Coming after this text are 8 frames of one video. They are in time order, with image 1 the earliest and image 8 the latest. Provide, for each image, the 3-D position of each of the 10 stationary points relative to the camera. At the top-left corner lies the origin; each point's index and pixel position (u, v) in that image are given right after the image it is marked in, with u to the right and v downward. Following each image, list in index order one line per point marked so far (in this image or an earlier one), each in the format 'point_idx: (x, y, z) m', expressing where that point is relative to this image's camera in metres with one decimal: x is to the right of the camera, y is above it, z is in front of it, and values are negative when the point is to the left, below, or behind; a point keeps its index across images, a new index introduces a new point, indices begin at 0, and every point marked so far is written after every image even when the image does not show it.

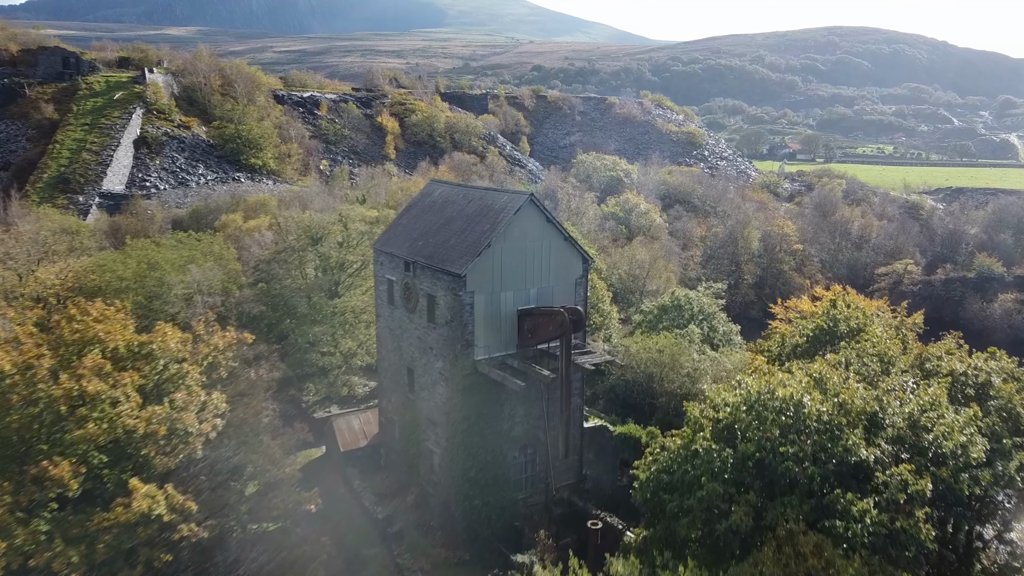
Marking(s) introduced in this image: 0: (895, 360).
0: (+7.7, -1.5, +16.3) m
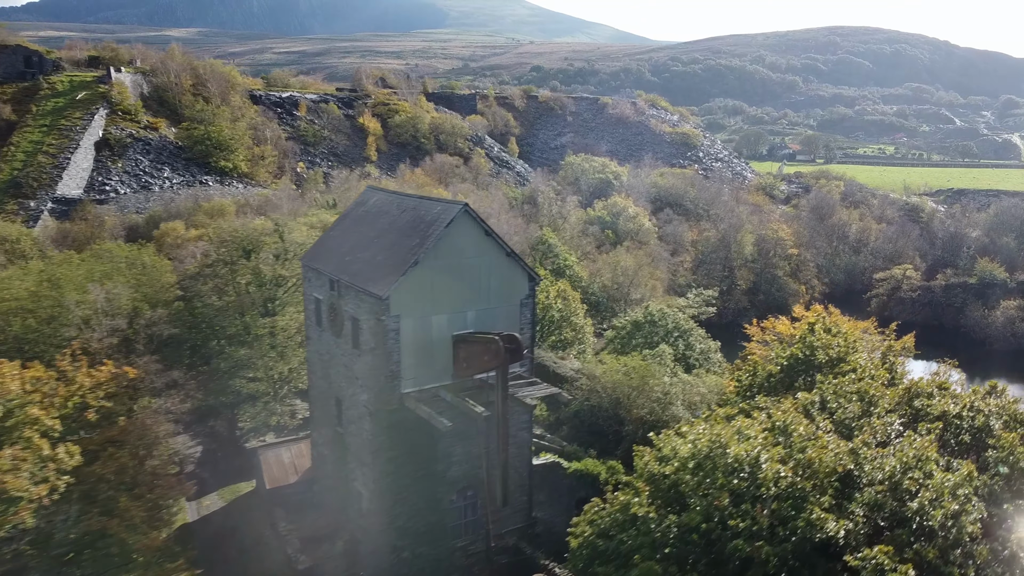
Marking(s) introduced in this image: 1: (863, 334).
0: (+6.3, -1.9, +14.0) m
1: (+8.1, -1.1, +18.9) m
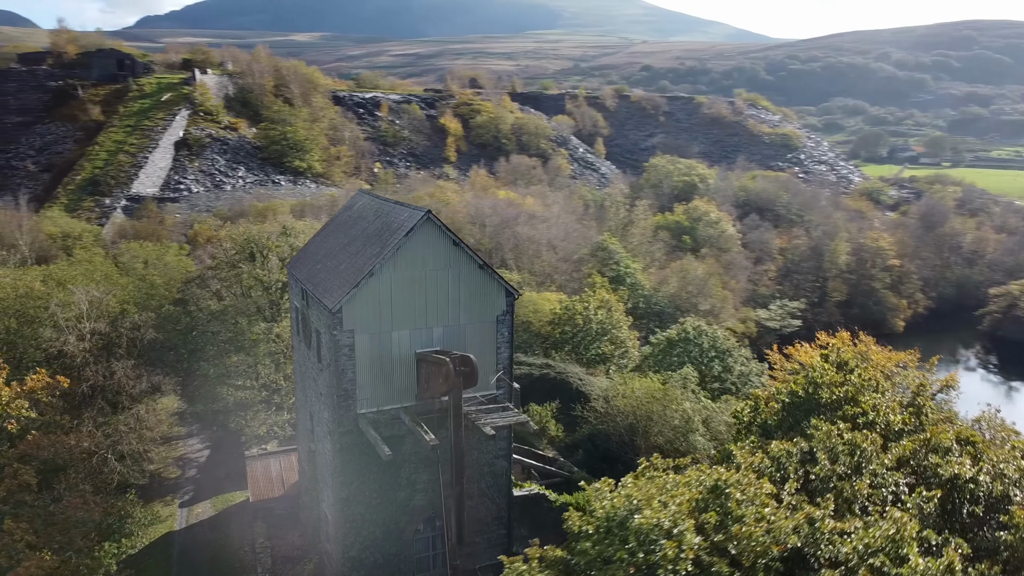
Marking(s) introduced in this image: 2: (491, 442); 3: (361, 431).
0: (+5.3, -2.4, +11.7) m
1: (+7.7, -1.6, +16.3) m
2: (-0.4, -3.1, +16.3) m
3: (-2.9, -2.7, +15.1) m
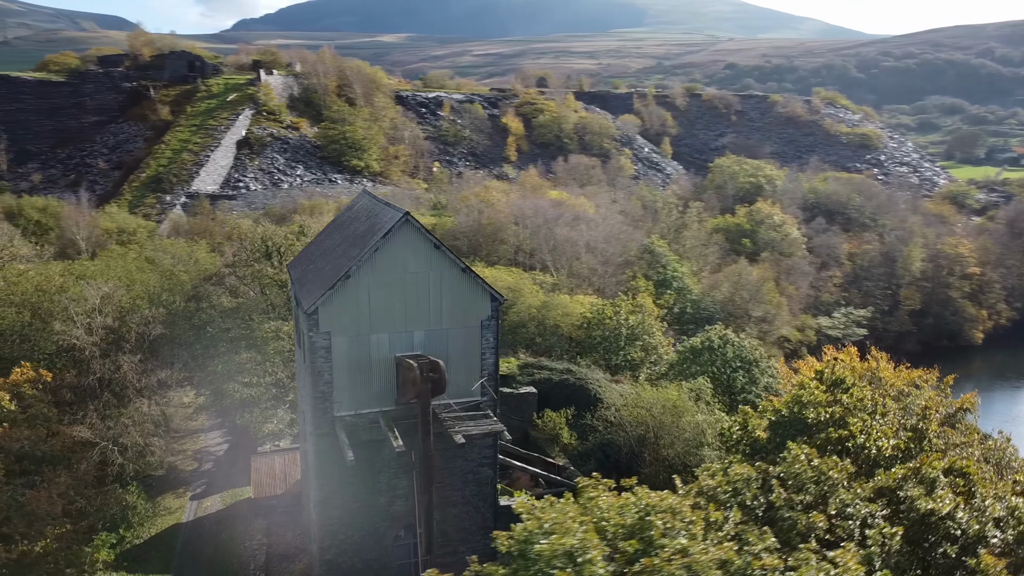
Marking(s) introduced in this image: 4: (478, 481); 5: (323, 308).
0: (+4.5, -2.6, +10.8) m
1: (+7.4, -1.8, +15.1) m
2: (-0.7, -3.2, +15.9) m
3: (-3.3, -2.7, +15.0) m
4: (-0.7, -3.8, +16.1) m
5: (-3.4, -0.4, +14.4) m
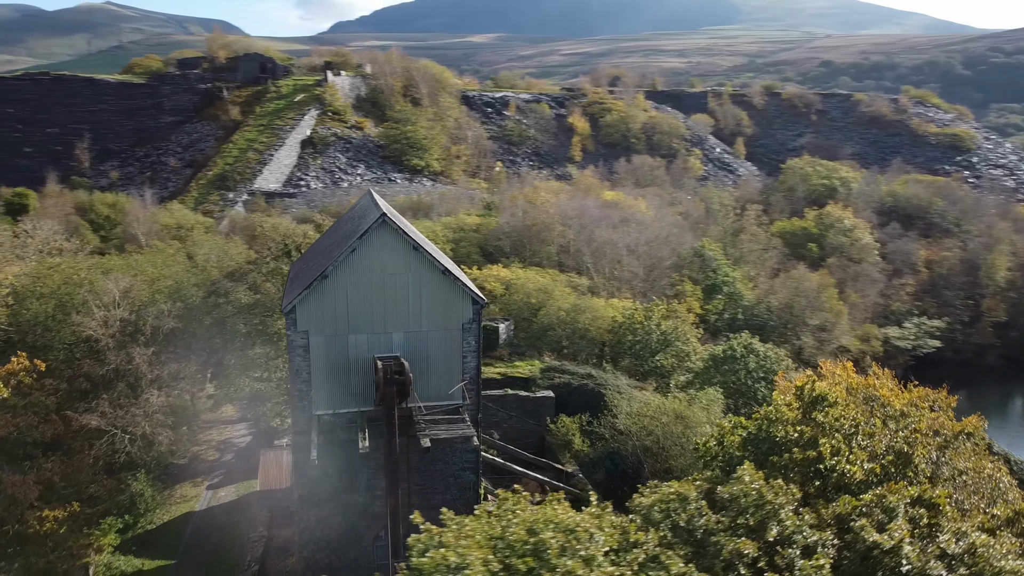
0: (+3.6, -2.8, +10.2) m
1: (+6.9, -2.1, +14.1) m
2: (-1.1, -3.2, +15.8) m
3: (-3.7, -2.7, +15.1) m
4: (-1.0, -3.9, +15.9) m
5: (-3.8, -0.3, +14.5) m
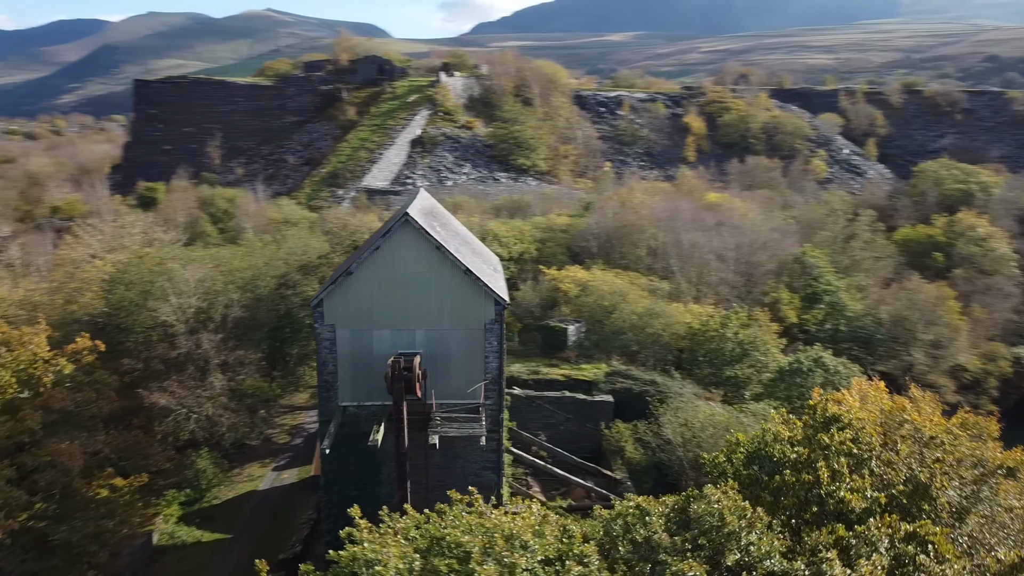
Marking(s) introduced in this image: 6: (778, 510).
0: (+3.0, -2.9, +9.6) m
1: (+7.0, -2.3, +12.9) m
2: (-0.7, -3.2, +15.9) m
3: (-3.3, -2.6, +15.6) m
4: (-0.6, -3.9, +16.0) m
5: (-3.5, -0.3, +15.1) m
6: (+3.6, -3.0, +10.8) m
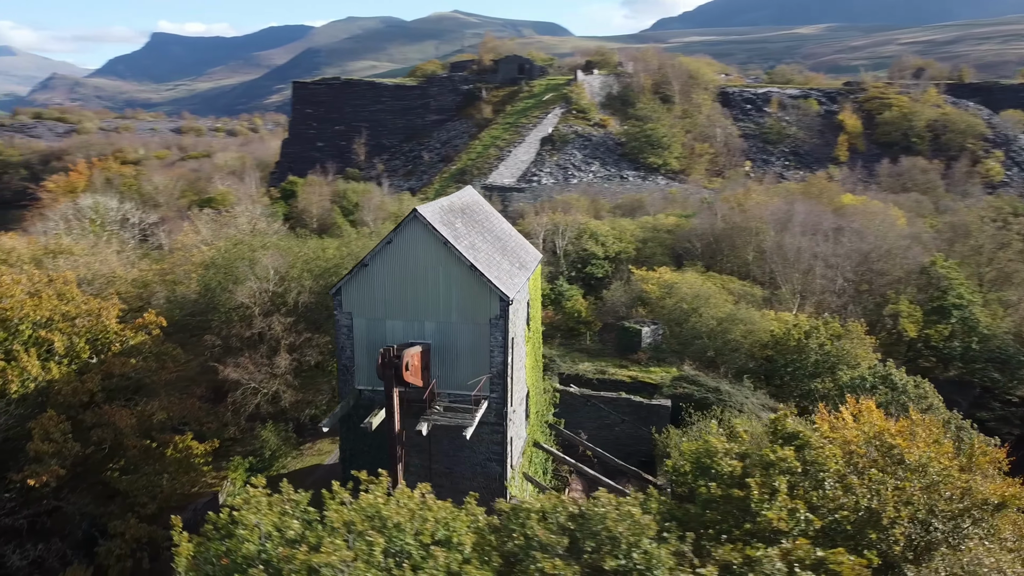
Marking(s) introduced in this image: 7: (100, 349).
0: (+1.7, -3.0, +9.4) m
1: (+6.3, -2.6, +11.8) m
2: (-0.6, -3.1, +16.3) m
3: (-3.2, -2.4, +16.6) m
4: (-0.5, -3.8, +16.4) m
5: (-3.4, 0.0, +16.1) m
6: (+2.5, -3.1, +10.5) m
7: (-9.2, -1.4, +18.0) m
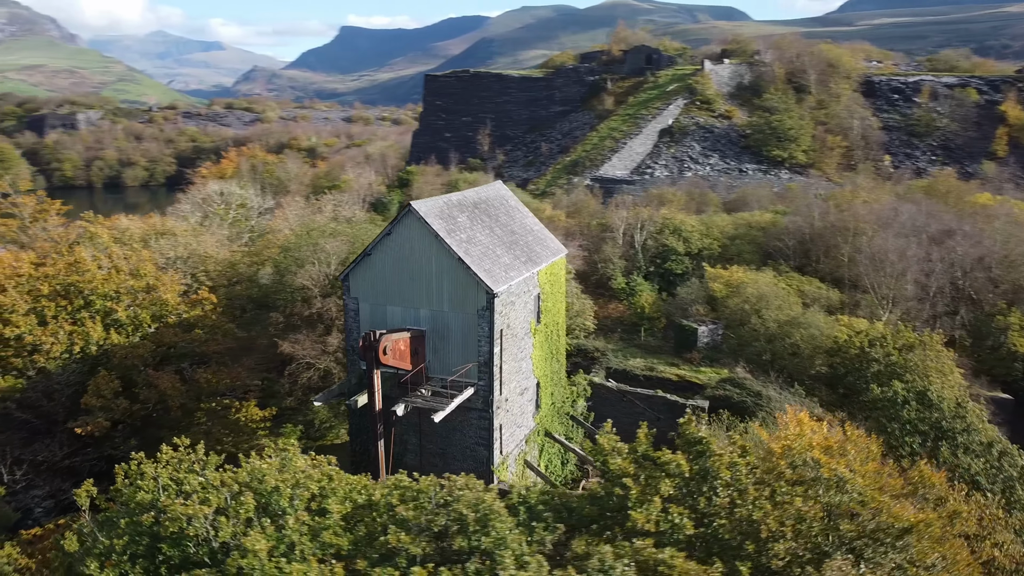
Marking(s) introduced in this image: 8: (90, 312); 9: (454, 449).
0: (0.0, -3.0, +9.9) m
1: (+5.0, -2.7, +11.3) m
2: (-0.9, -3.0, +17.1) m
3: (-3.3, -2.1, +17.9) m
4: (-0.8, -3.6, +17.2) m
5: (-3.5, +0.2, +17.4) m
6: (+1.0, -3.1, +10.8) m
7: (-8.9, -0.8, +20.4) m
8: (-10.1, -0.6, +19.3) m
9: (-1.3, -3.5, +17.4) m
